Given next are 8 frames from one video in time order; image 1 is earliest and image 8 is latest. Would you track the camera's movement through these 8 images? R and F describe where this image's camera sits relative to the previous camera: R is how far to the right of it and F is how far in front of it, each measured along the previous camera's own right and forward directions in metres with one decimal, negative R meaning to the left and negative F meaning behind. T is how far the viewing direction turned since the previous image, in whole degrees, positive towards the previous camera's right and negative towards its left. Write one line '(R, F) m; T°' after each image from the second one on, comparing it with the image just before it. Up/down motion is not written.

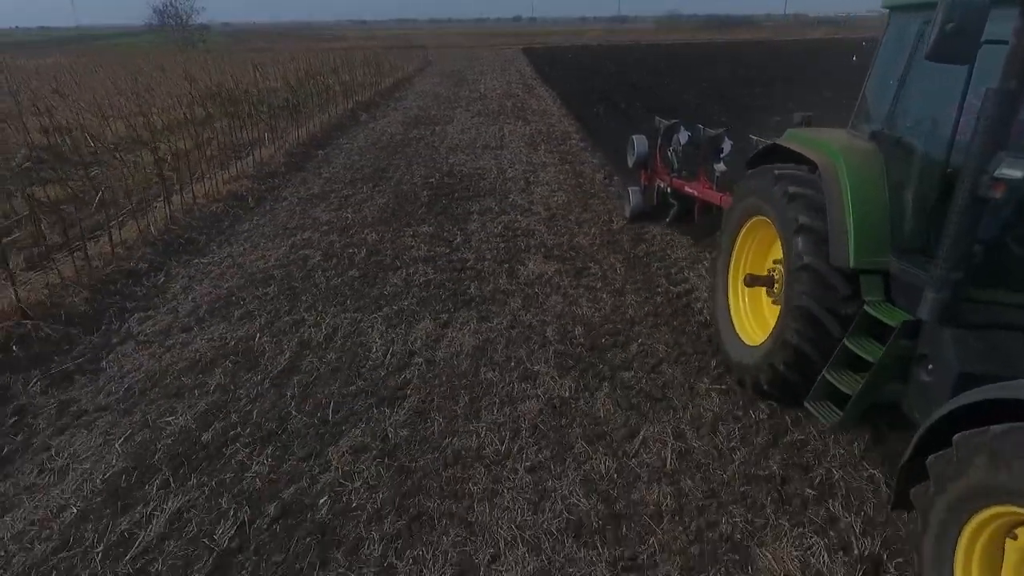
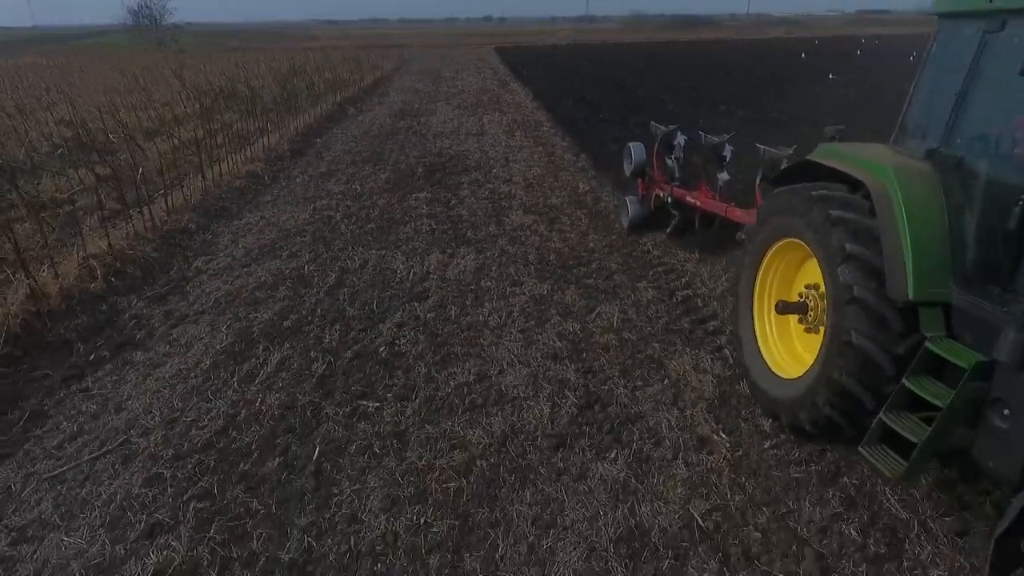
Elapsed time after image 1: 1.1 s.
(-0.1, -1.3) m; +2°
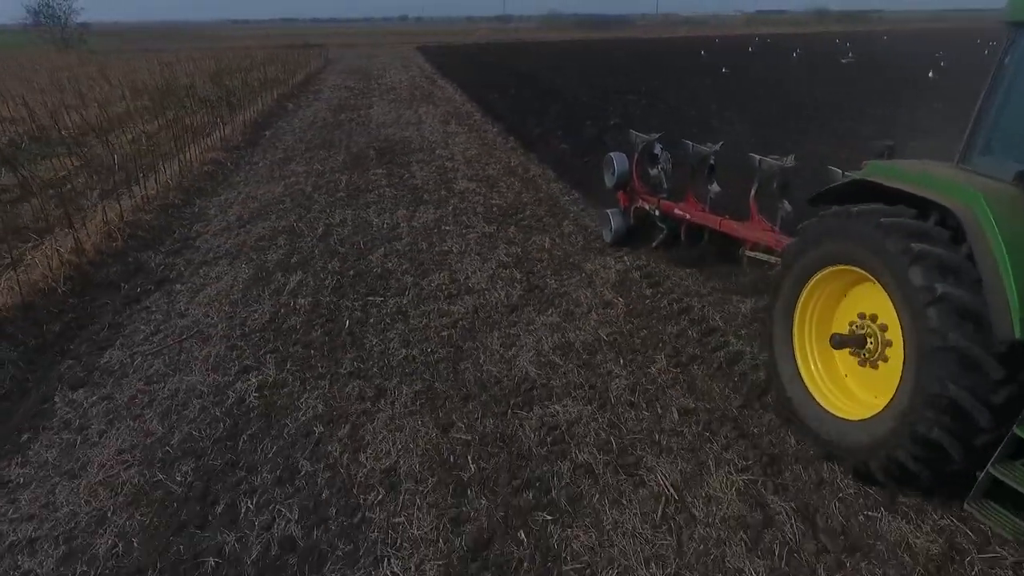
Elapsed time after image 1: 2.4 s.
(-0.3, -1.4) m; +7°
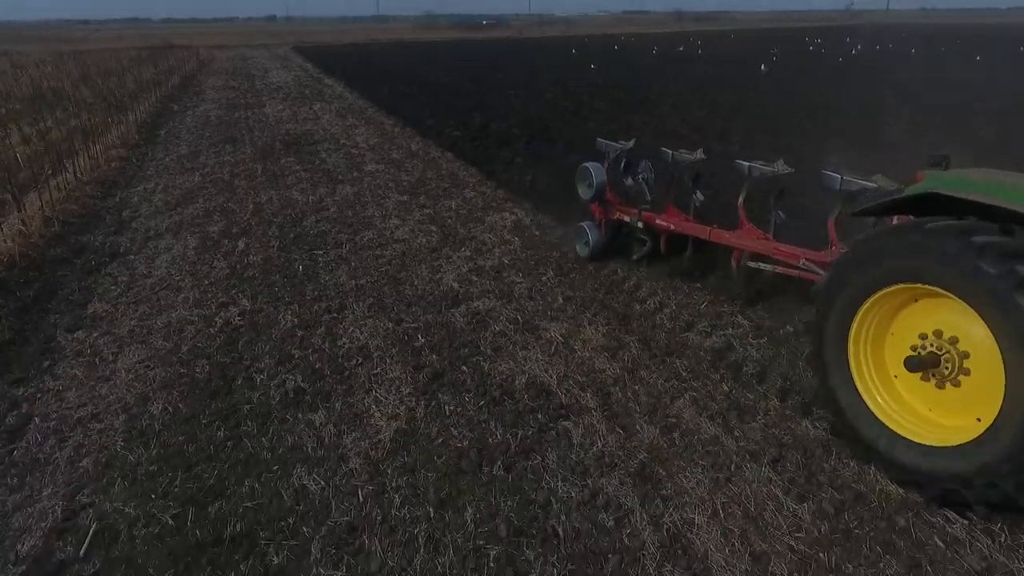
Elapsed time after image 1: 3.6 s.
(-0.3, -1.3) m; +10°
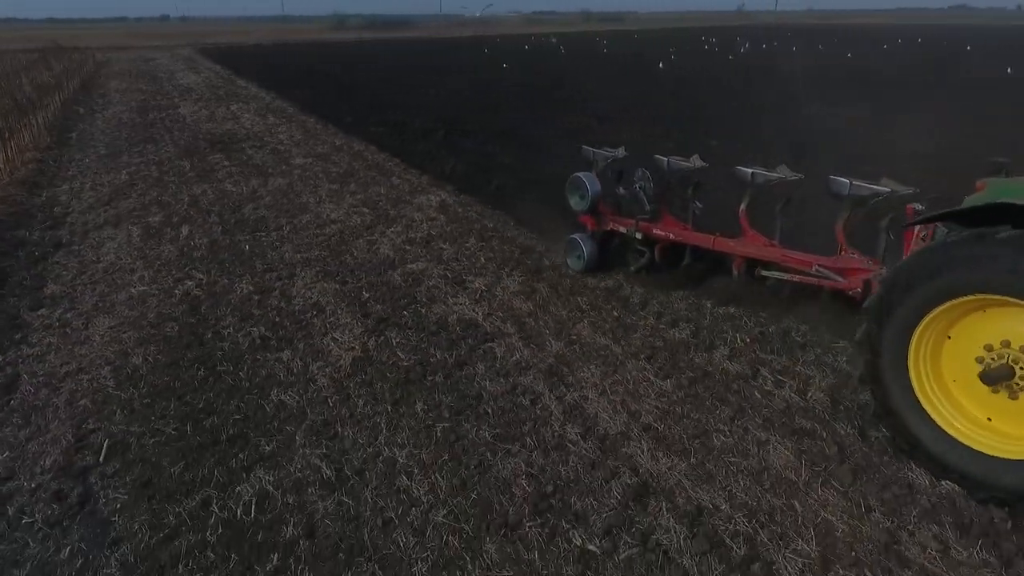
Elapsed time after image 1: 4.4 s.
(-0.1, -0.8) m; +7°
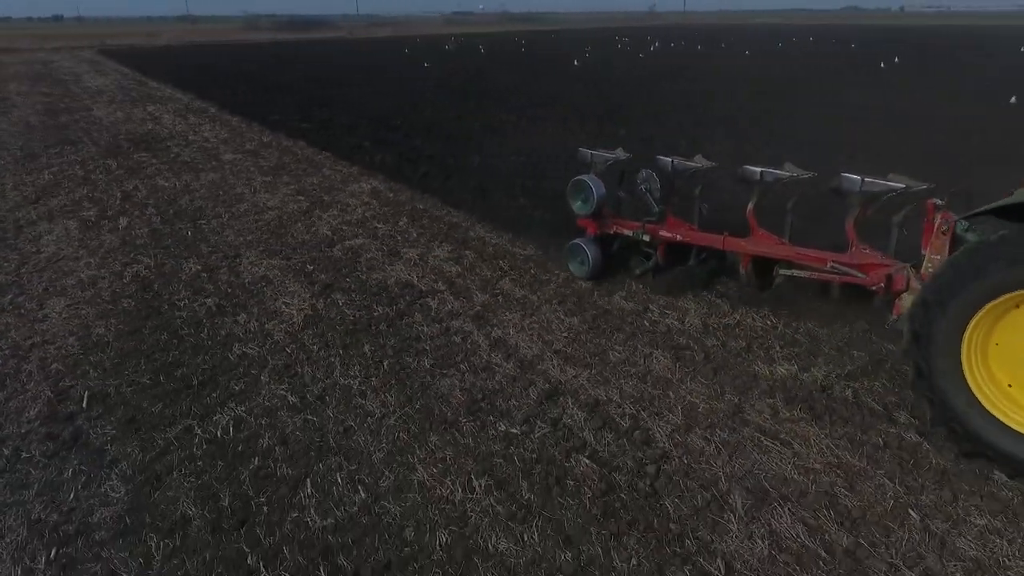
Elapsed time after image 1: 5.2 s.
(0.0, -0.7) m; +6°
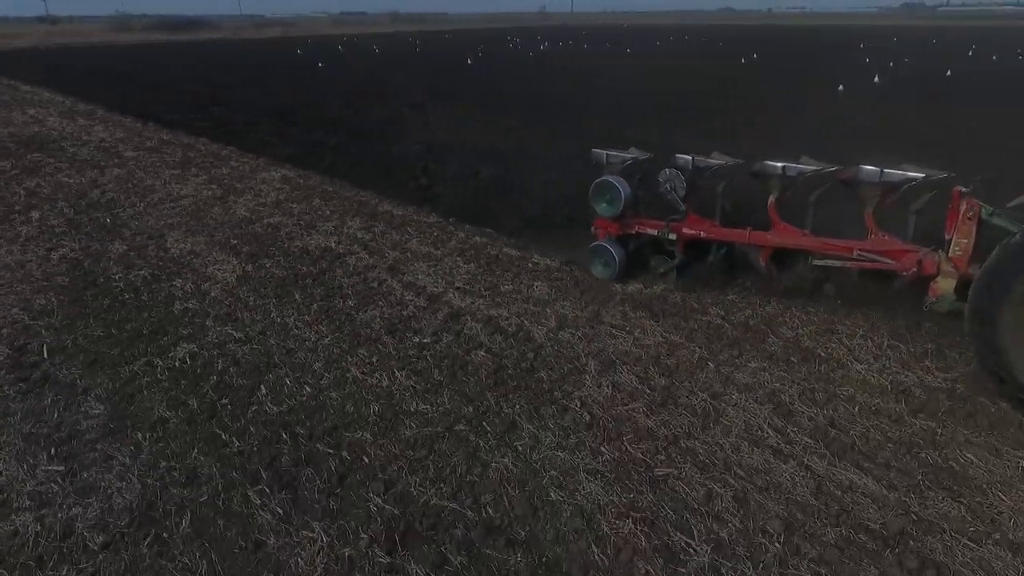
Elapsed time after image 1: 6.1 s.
(0.0, -0.9) m; +8°
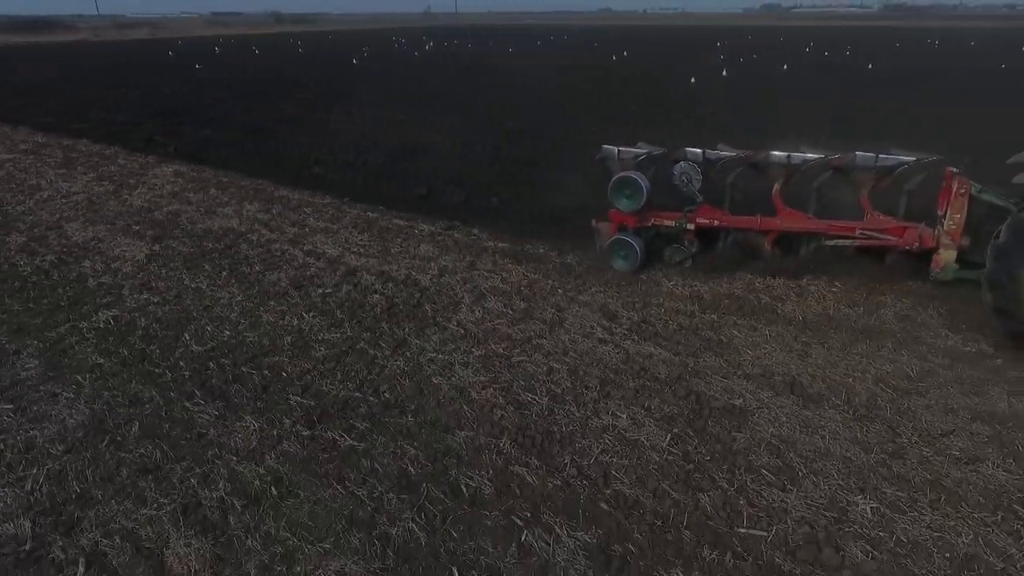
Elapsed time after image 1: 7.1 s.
(+0.1, -0.9) m; +9°
